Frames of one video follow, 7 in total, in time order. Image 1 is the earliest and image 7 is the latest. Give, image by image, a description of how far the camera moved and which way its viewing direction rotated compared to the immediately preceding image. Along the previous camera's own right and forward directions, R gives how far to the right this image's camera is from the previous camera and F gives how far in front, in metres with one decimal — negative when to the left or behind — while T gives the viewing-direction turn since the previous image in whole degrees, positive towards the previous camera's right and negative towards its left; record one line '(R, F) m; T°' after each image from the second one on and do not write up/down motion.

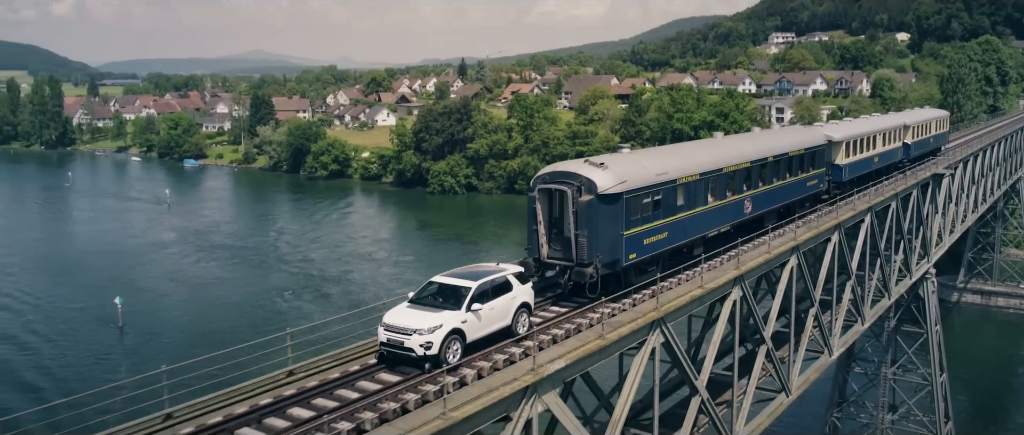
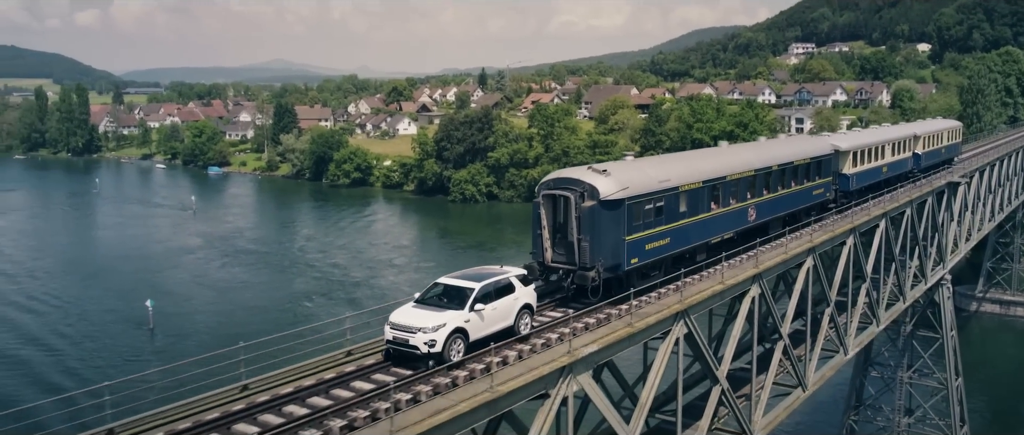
(-0.2, -0.9) m; -1°
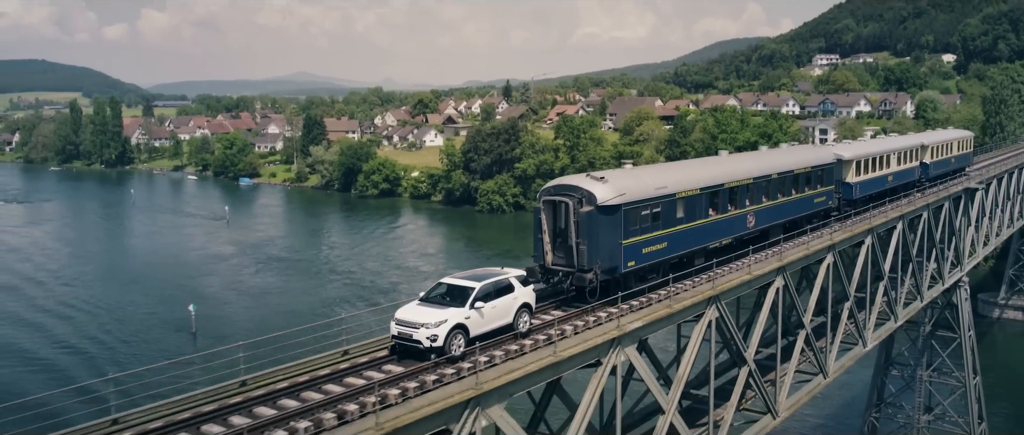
(-0.5, -1.5) m; -2°
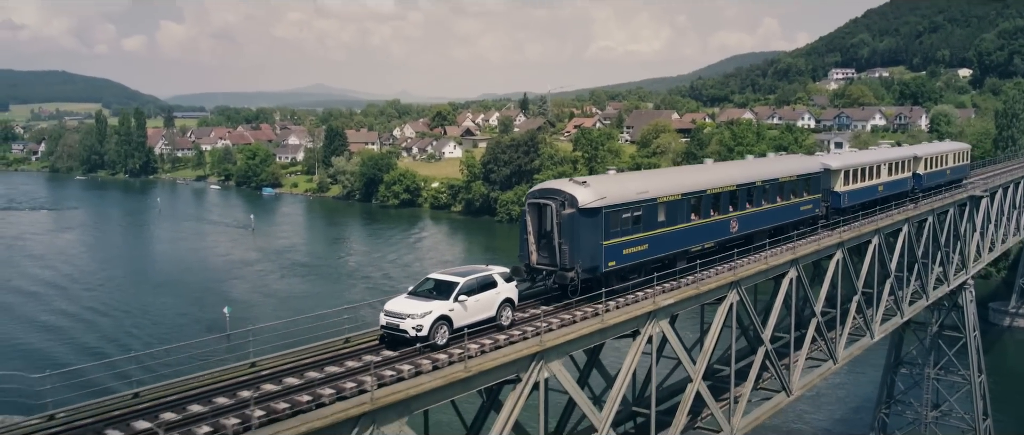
(-0.6, -1.8) m; -1°
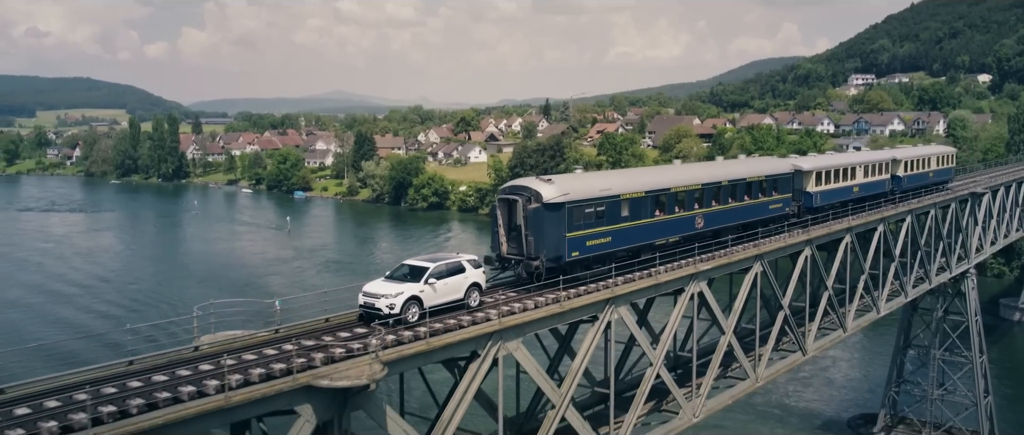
(-1.0, -3.2) m; -1°
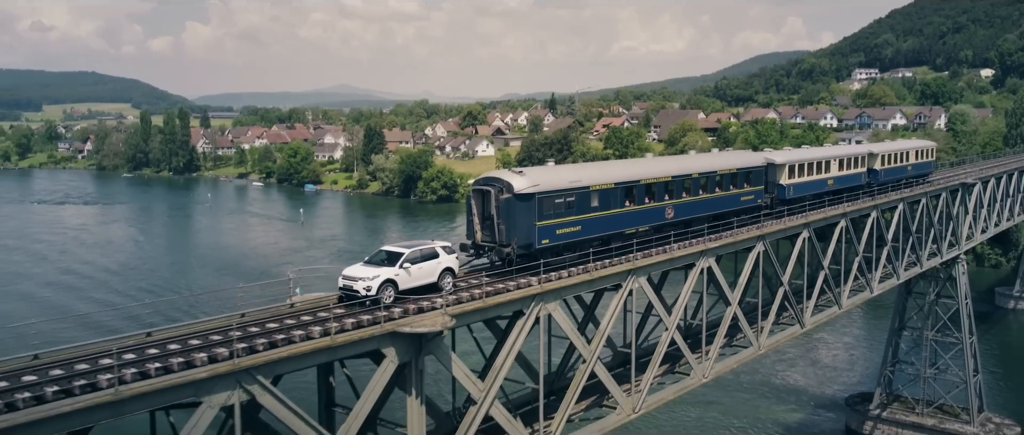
(-0.6, -2.0) m; 0°
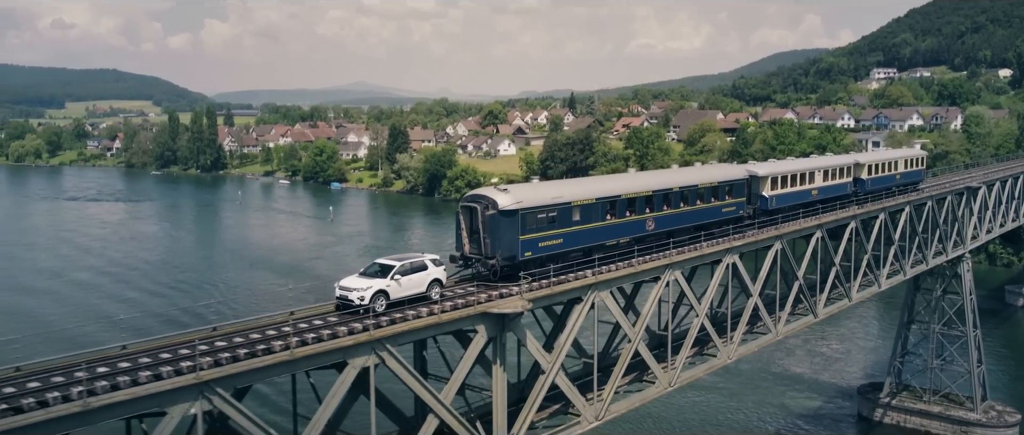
(-0.9, -2.8) m; -1°
